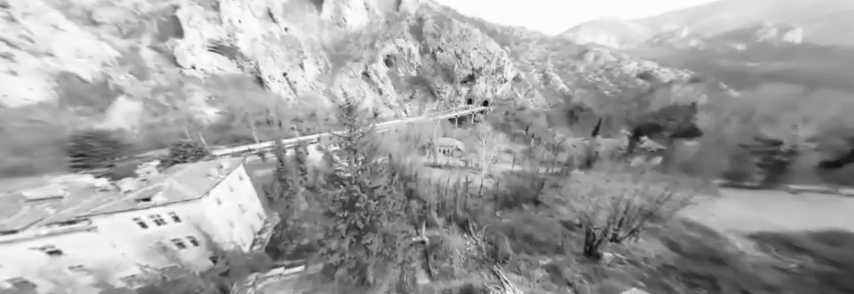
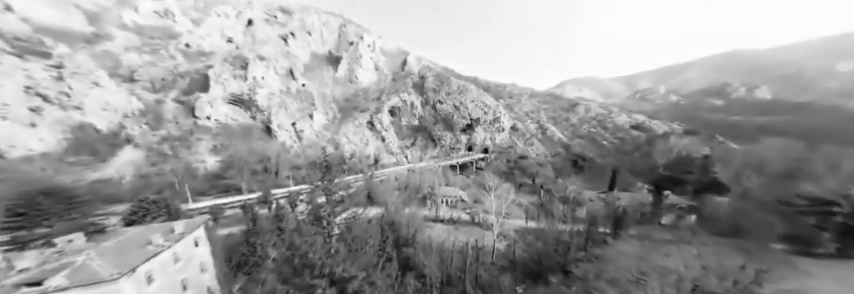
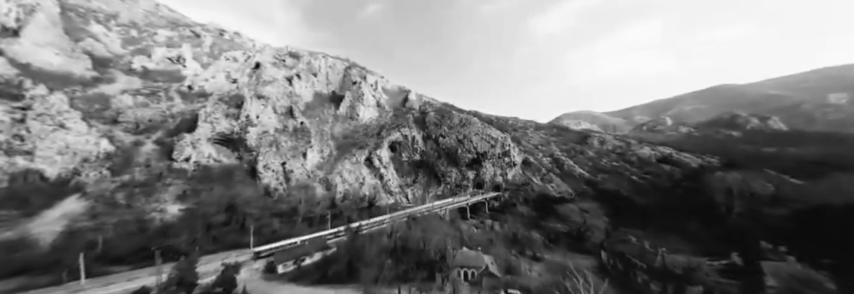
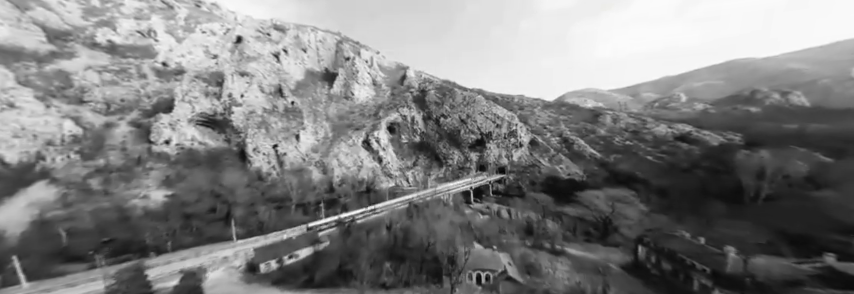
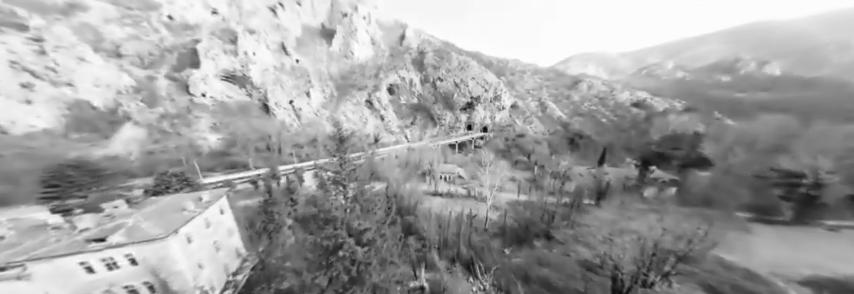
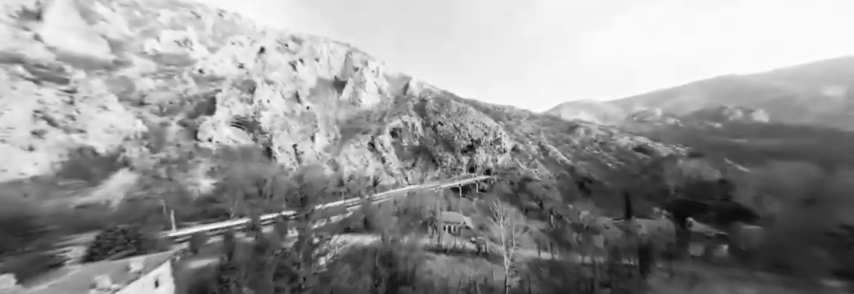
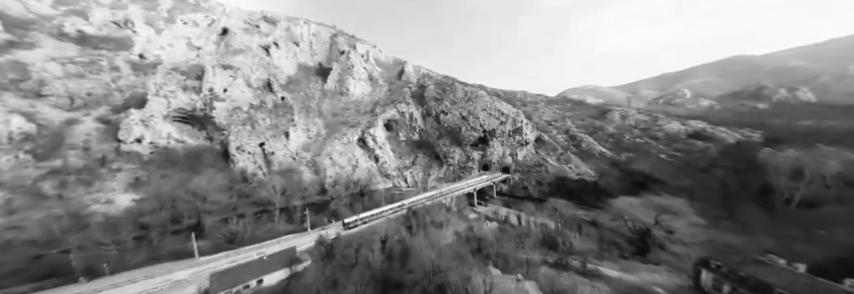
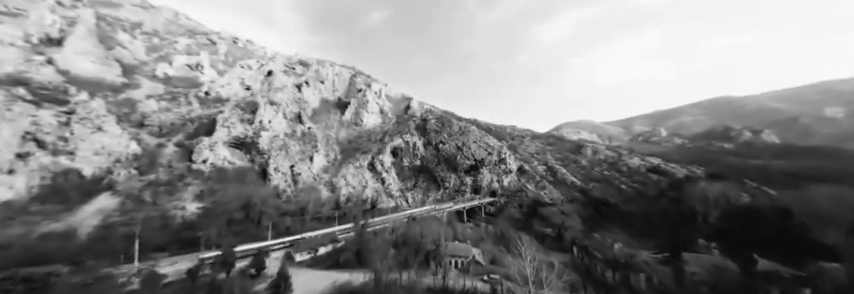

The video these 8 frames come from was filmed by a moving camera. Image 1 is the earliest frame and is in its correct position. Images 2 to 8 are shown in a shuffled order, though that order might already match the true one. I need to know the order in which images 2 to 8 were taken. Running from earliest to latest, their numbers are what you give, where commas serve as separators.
5, 2, 6, 8, 3, 4, 7
